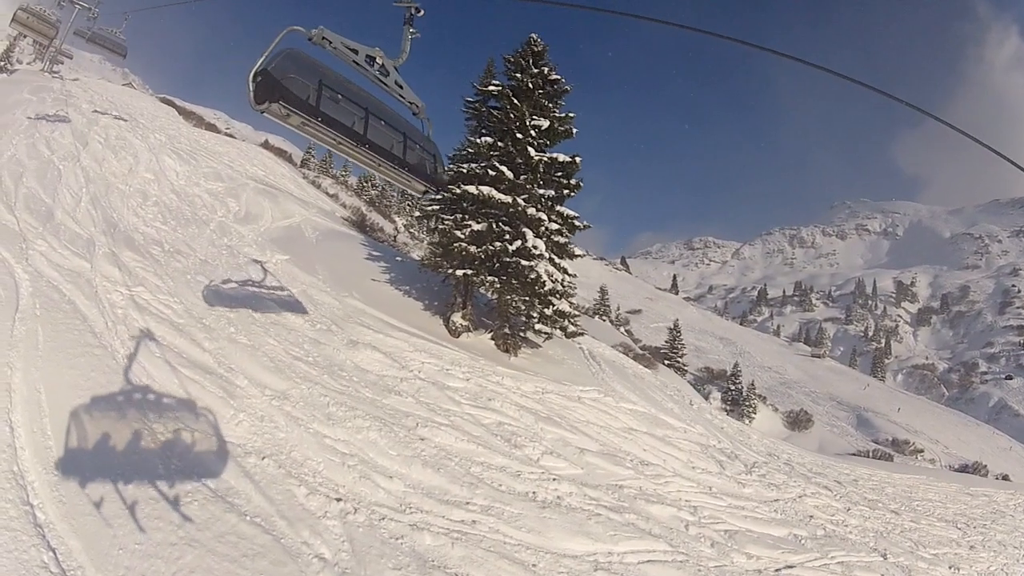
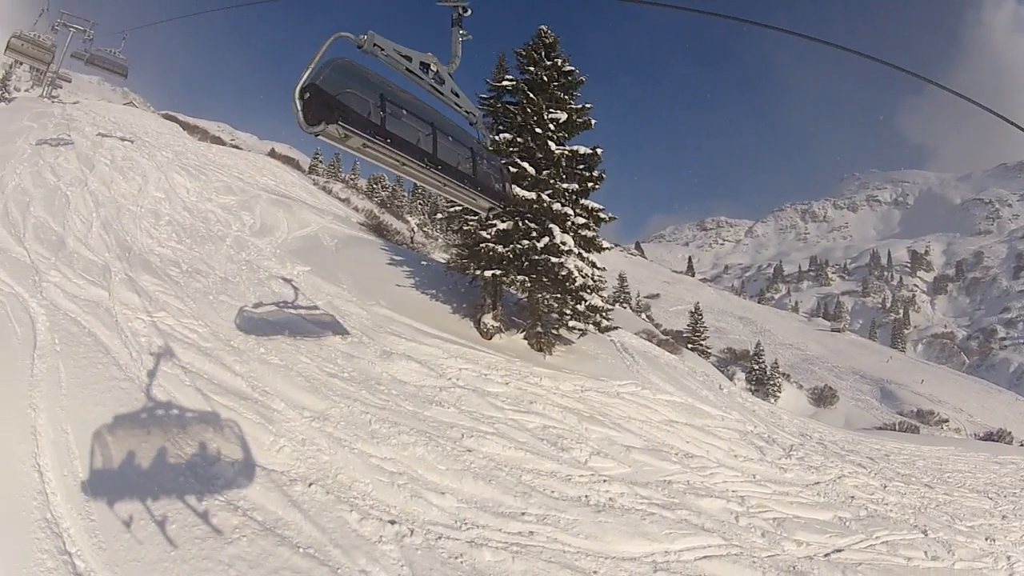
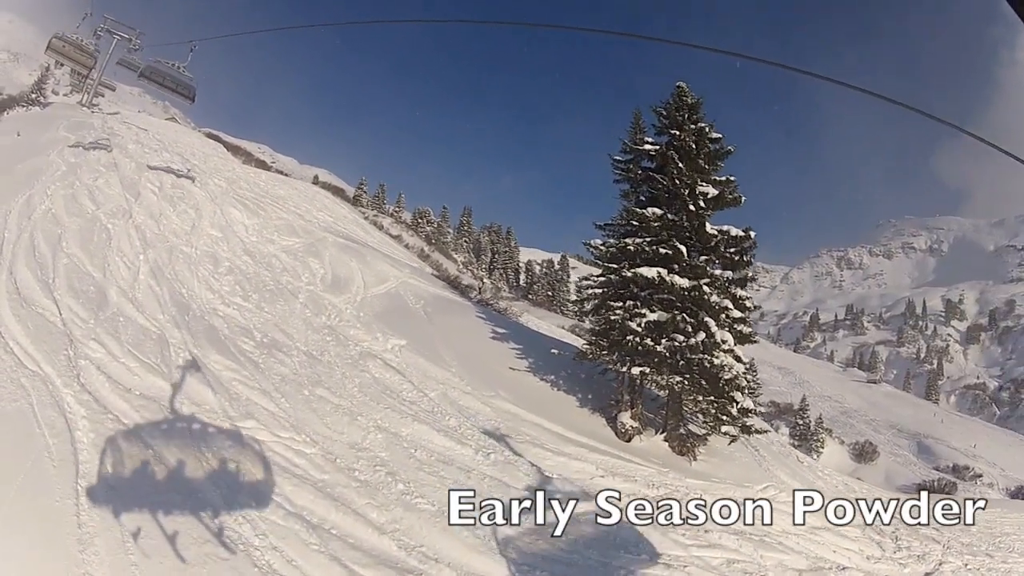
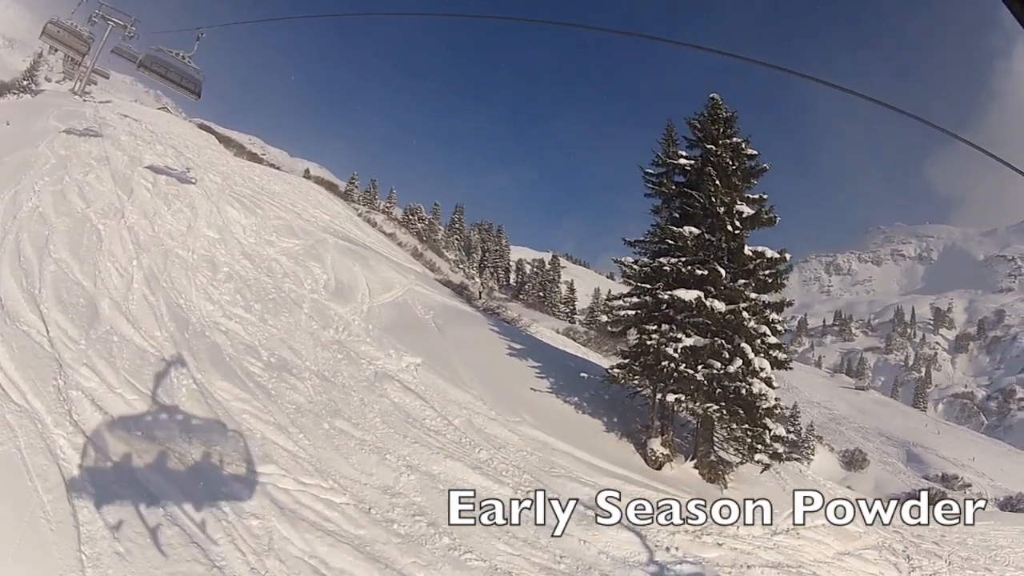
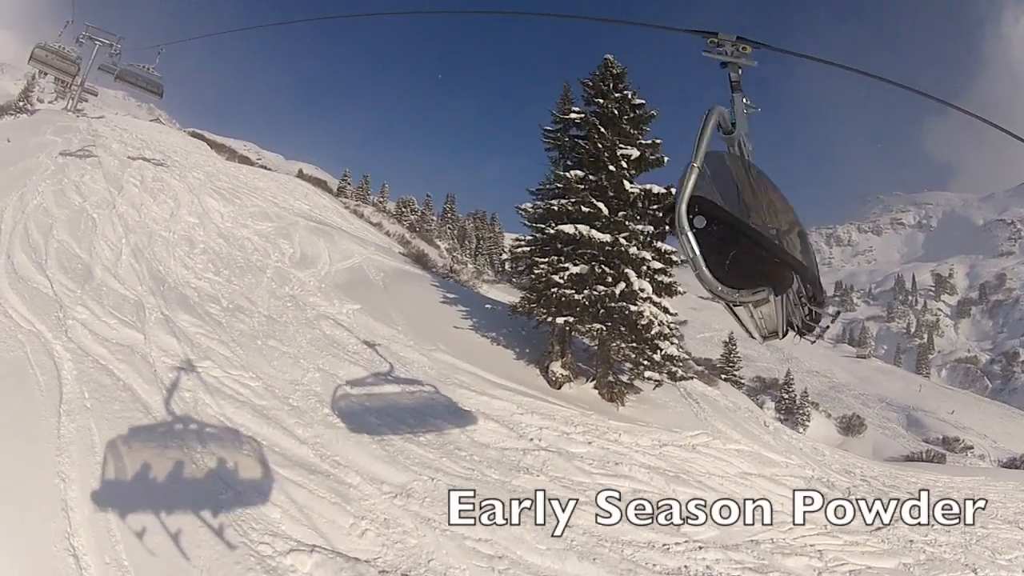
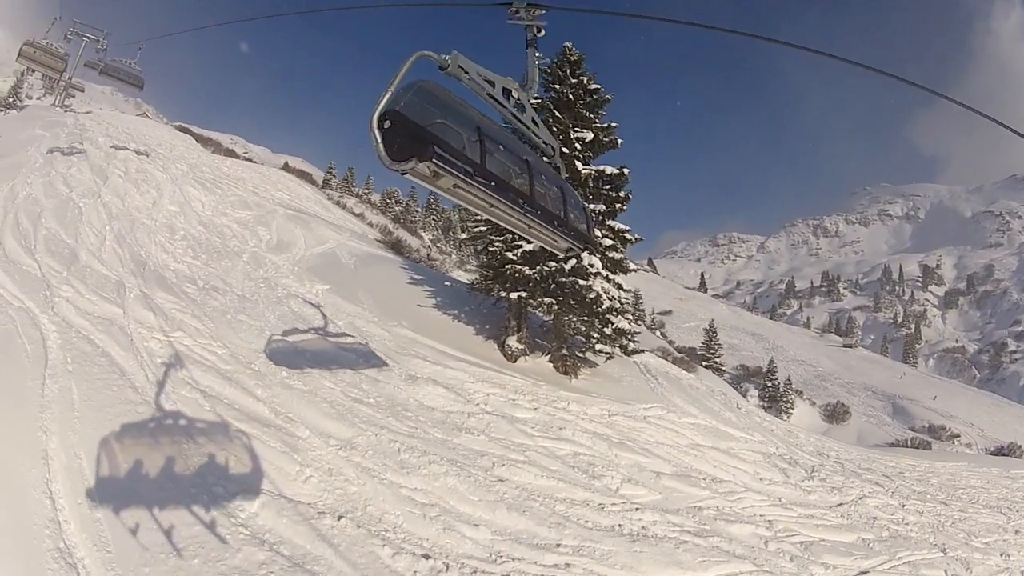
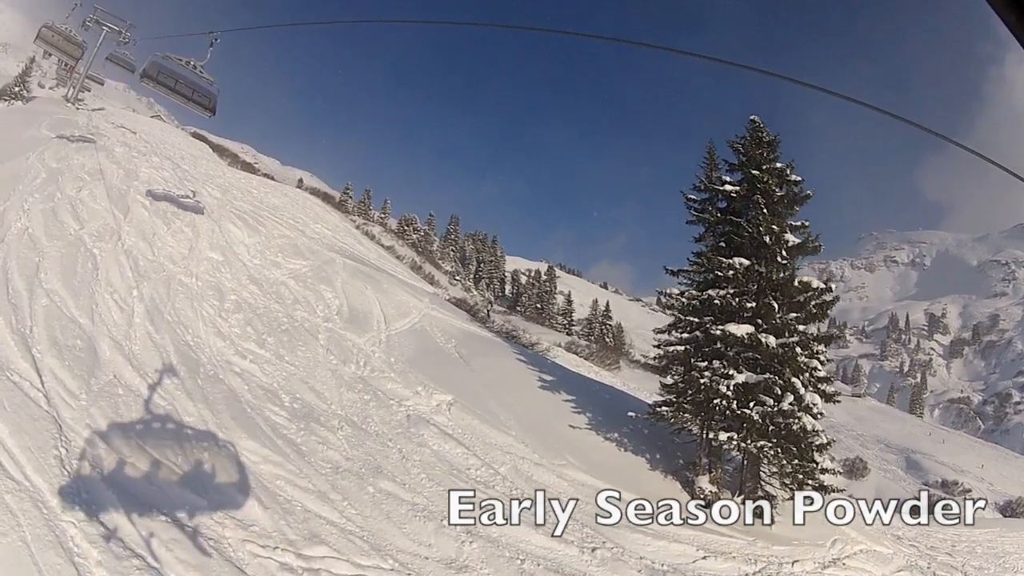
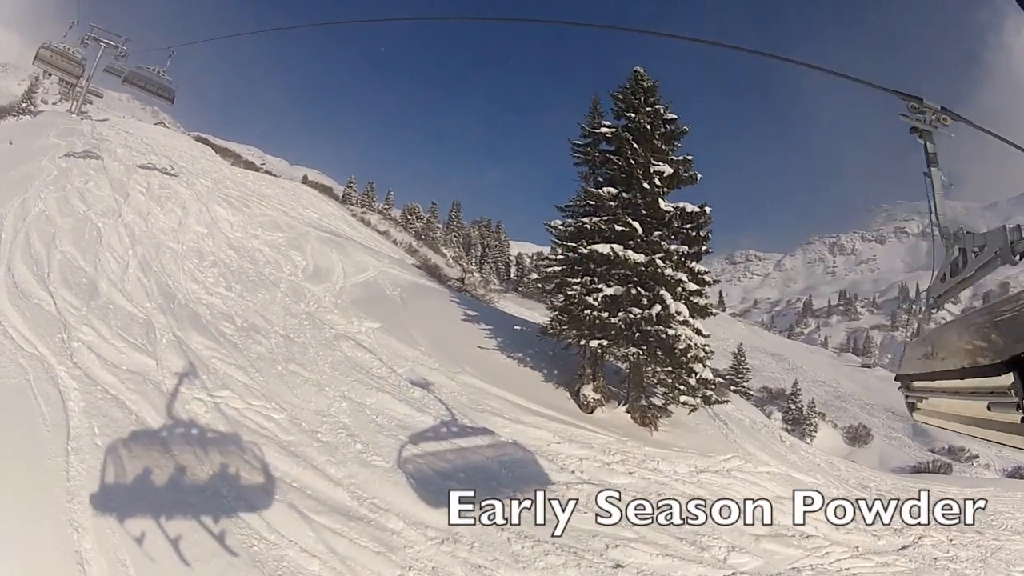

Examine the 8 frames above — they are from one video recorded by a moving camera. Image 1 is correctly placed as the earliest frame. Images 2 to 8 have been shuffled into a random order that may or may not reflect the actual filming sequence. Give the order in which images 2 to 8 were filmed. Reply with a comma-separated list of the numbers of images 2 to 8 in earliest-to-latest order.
2, 6, 5, 8, 3, 4, 7
